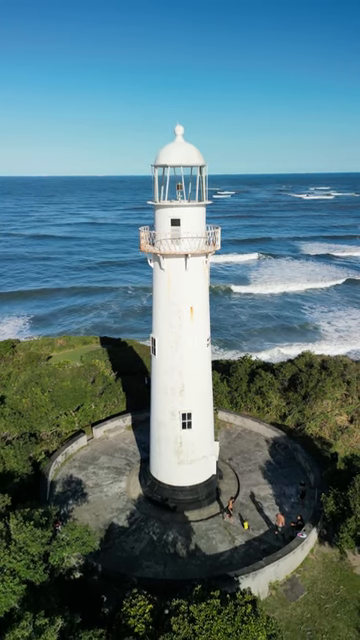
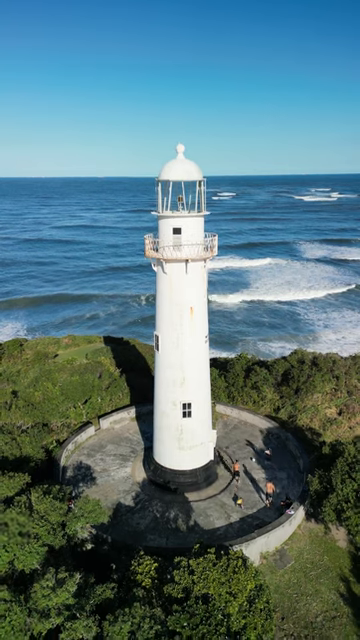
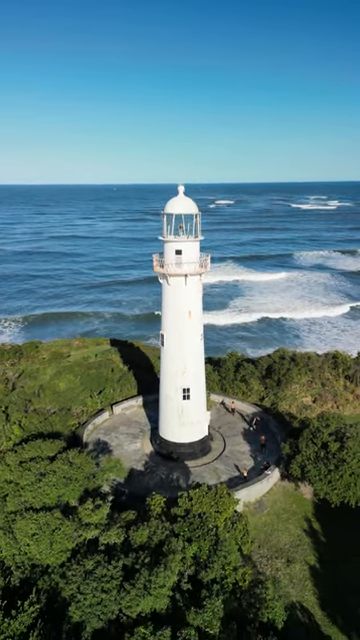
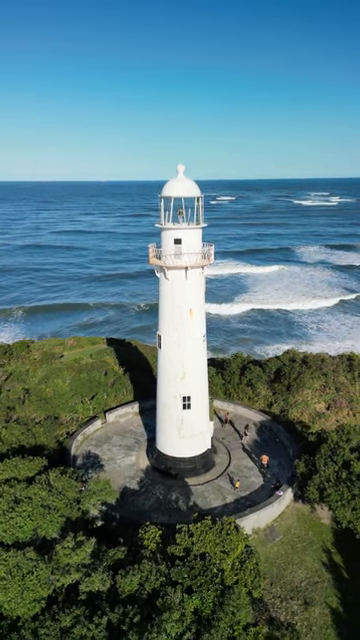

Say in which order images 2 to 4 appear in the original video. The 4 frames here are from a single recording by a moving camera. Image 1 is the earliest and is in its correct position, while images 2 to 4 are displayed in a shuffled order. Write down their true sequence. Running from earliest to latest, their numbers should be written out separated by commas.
2, 4, 3
